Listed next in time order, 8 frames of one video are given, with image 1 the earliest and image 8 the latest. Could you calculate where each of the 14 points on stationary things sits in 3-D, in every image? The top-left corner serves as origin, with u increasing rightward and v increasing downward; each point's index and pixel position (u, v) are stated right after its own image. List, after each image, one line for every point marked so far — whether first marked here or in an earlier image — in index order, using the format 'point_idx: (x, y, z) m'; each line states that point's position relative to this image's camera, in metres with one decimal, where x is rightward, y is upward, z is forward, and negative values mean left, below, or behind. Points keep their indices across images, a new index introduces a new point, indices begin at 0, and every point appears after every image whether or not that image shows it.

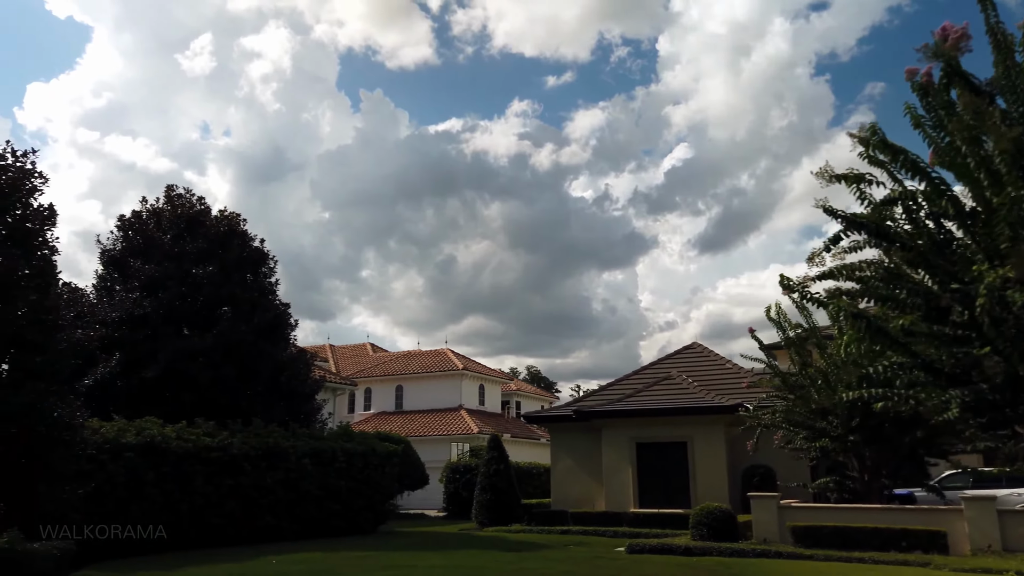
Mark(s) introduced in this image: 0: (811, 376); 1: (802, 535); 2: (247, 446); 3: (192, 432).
0: (+6.7, -2.0, +17.0) m
1: (+6.0, -5.1, +15.7) m
2: (-6.0, -3.6, +17.2) m
3: (-7.0, -3.1, +16.6) m
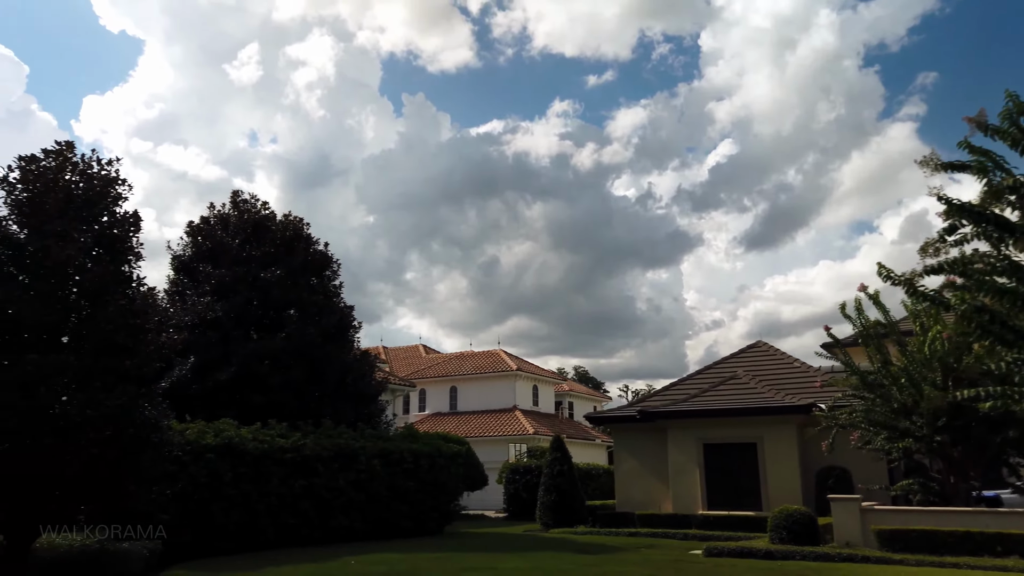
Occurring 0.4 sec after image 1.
0: (+8.3, -1.9, +16.5) m
1: (+7.5, -5.0, +15.2) m
2: (-4.4, -3.6, +17.3) m
3: (-5.4, -3.2, +16.8) m
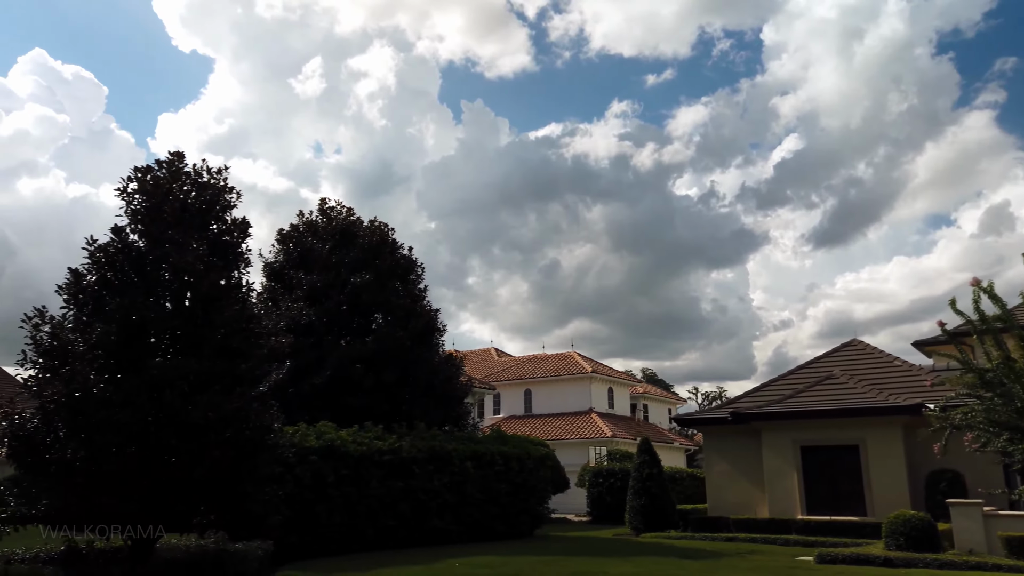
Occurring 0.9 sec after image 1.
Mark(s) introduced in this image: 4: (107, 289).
0: (+10.3, -1.7, +15.5) m
1: (+9.5, -4.9, +14.3) m
2: (-2.2, -3.7, +17.4) m
3: (-3.3, -3.3, +17.0) m
4: (-6.1, 0.0, +11.6) m
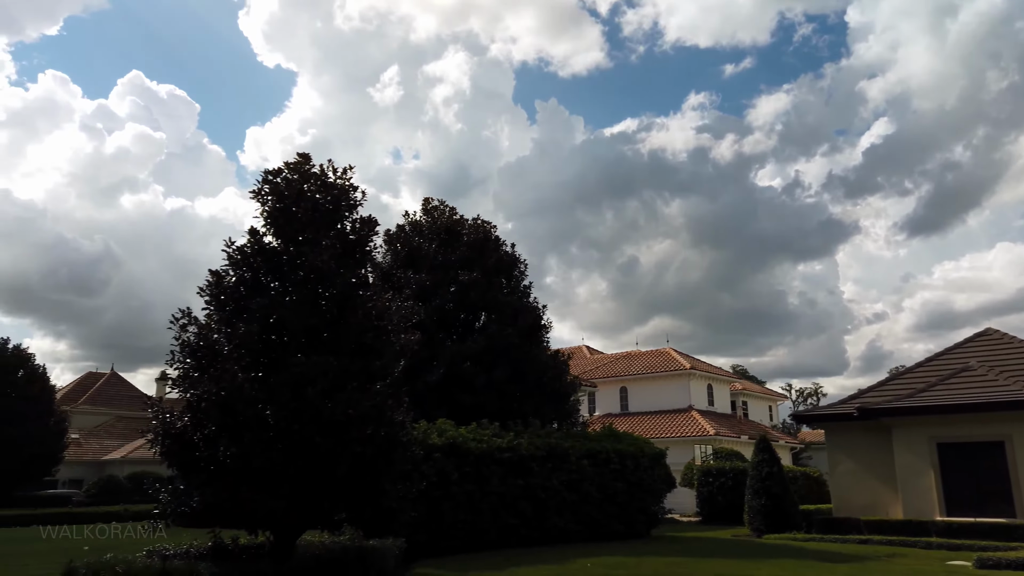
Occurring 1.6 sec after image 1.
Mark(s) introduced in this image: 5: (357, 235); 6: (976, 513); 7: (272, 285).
0: (+12.7, -1.3, +14.0) m
1: (+11.9, -4.5, +12.8) m
2: (+0.5, -3.6, +17.2) m
3: (-0.6, -3.2, +16.8) m
4: (-4.1, 0.0, +11.8) m
5: (-2.6, +0.9, +12.6) m
6: (+11.8, -5.7, +19.2) m
7: (-3.7, 0.0, +11.8) m
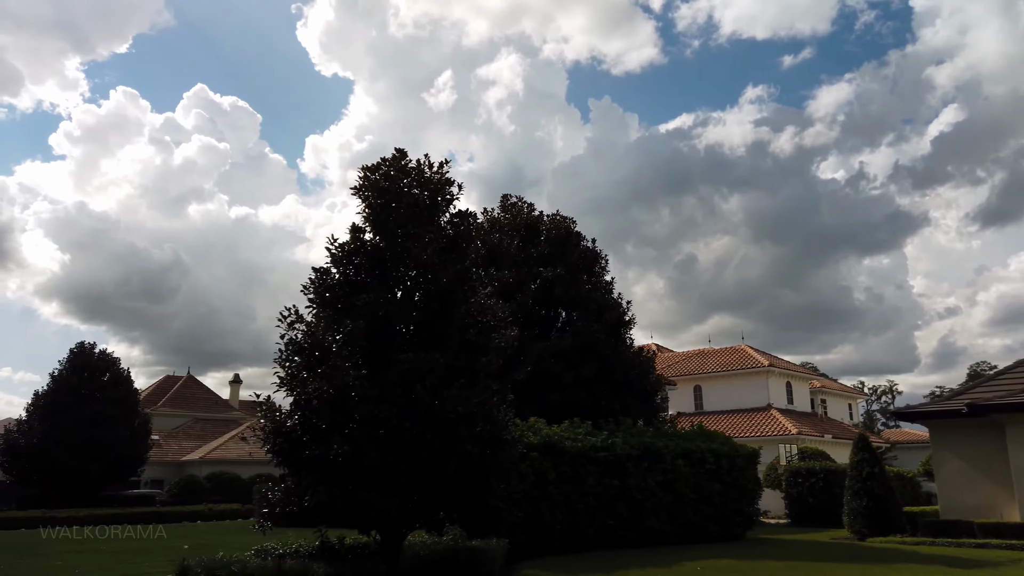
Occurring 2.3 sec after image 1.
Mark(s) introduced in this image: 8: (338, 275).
0: (+14.5, -1.0, +12.6) m
1: (+13.6, -4.2, +11.5) m
2: (+2.6, -3.5, +16.7) m
3: (+1.4, -3.1, +16.4) m
4: (-2.5, 0.0, +11.6) m
5: (-0.9, +1.0, +12.4) m
6: (+14.0, -5.4, +17.8) m
7: (-2.1, +0.1, +11.6) m
8: (-2.7, +0.2, +11.7) m
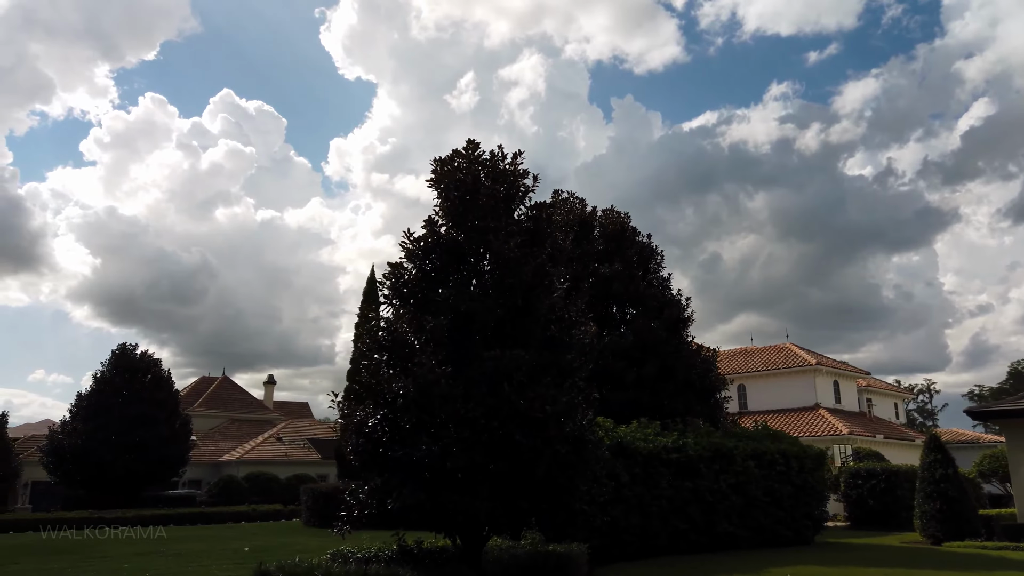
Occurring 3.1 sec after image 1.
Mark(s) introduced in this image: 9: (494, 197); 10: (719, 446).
0: (+15.7, -0.8, +11.7) m
1: (+14.9, -4.0, +10.6) m
2: (+4.0, -3.4, +16.1) m
3: (+2.8, -3.0, +15.9) m
4: (-1.2, +0.1, +11.2) m
5: (+0.3, +1.0, +11.9) m
6: (+15.5, -5.2, +16.9) m
7: (-0.8, +0.2, +11.2) m
8: (-1.4, +0.3, +11.4) m
9: (-0.3, +1.4, +11.7) m
10: (+4.5, -3.4, +16.5) m
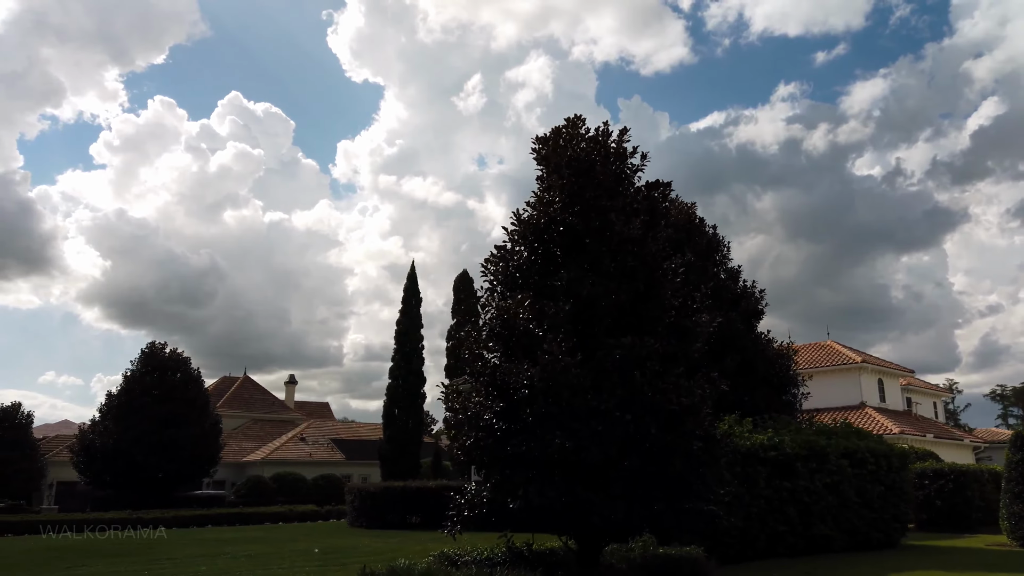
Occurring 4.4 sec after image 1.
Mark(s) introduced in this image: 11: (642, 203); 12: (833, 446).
0: (+17.4, -0.5, +10.7) m
1: (+16.5, -3.7, +9.6) m
2: (+5.7, -3.2, +15.3) m
3: (+4.6, -2.8, +15.1) m
4: (+0.4, +0.3, +10.5) m
5: (+2.0, +1.3, +11.1) m
6: (+17.2, -4.9, +15.9) m
7: (+0.8, +0.4, +10.5) m
8: (+0.2, +0.5, +10.6) m
9: (+1.3, +1.6, +11.0) m
10: (+6.2, -3.2, +15.7) m
11: (+1.7, +1.2, +10.9) m
12: (+6.8, -3.4, +16.2) m
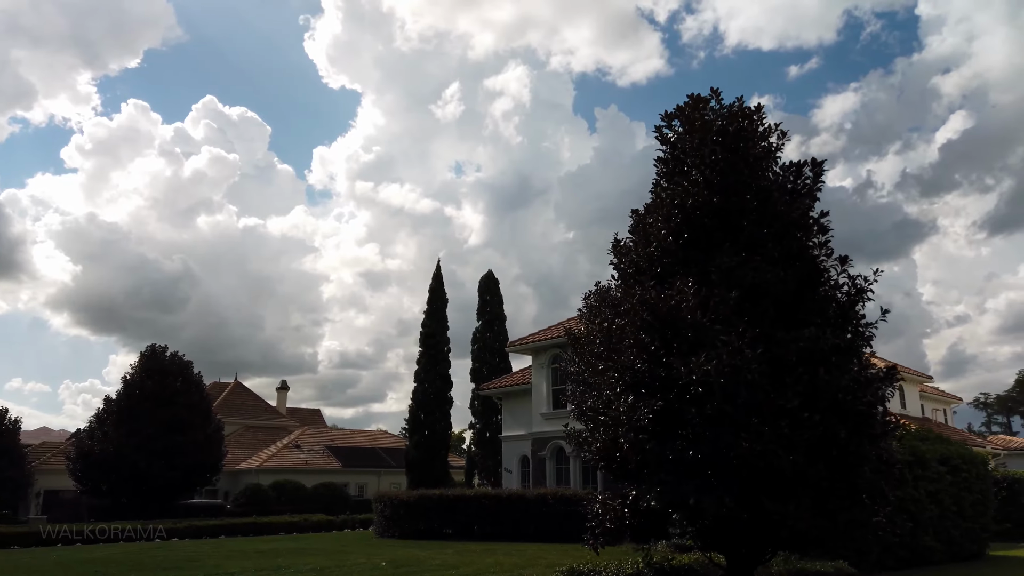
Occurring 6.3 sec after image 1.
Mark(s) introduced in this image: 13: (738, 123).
0: (+19.2, -0.5, +10.2) m
1: (+18.4, -3.7, +9.1) m
2: (+7.4, -3.1, +14.4) m
3: (+6.2, -2.7, +14.2) m
4: (+2.3, +0.5, +9.5) m
5: (+3.8, +1.4, +10.2) m
6: (+18.8, -4.9, +15.4) m
7: (+2.7, +0.6, +9.5) m
8: (+2.0, +0.7, +9.6) m
9: (+3.1, +1.7, +10.0) m
10: (+7.9, -3.1, +14.8) m
11: (+3.6, +1.3, +9.9) m
12: (+8.5, -3.3, +15.3) m
13: (+2.9, +2.1, +10.1) m
